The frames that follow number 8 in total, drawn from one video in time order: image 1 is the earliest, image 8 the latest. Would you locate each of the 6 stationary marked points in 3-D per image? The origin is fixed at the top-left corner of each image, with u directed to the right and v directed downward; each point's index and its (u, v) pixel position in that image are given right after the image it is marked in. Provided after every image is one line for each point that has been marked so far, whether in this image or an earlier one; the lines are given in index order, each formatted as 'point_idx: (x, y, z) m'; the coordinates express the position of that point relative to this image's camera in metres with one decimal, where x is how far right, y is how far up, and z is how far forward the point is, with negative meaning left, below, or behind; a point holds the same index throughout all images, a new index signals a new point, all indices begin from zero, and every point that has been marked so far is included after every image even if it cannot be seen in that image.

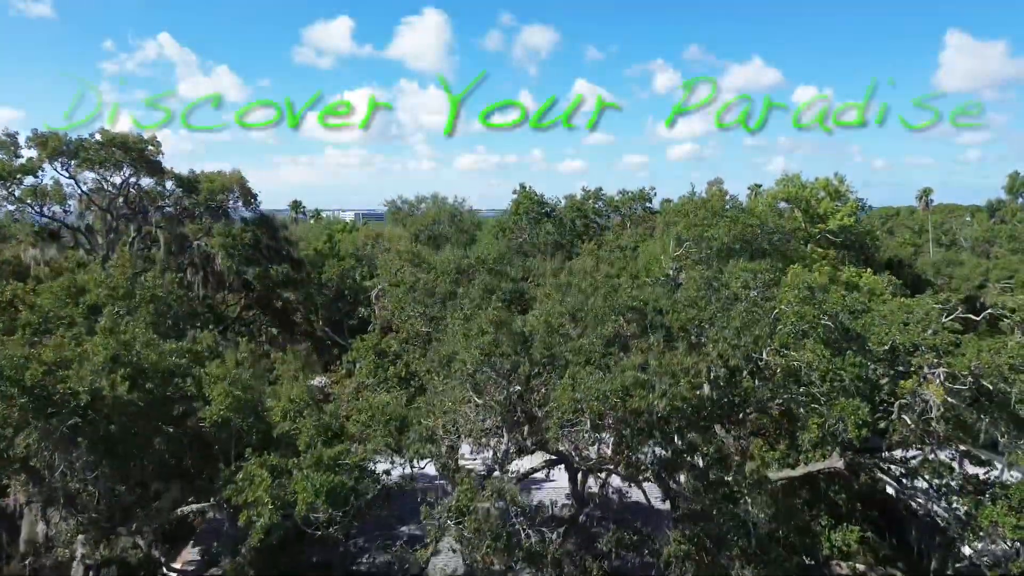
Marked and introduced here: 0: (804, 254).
0: (+18.9, +2.3, +17.8) m
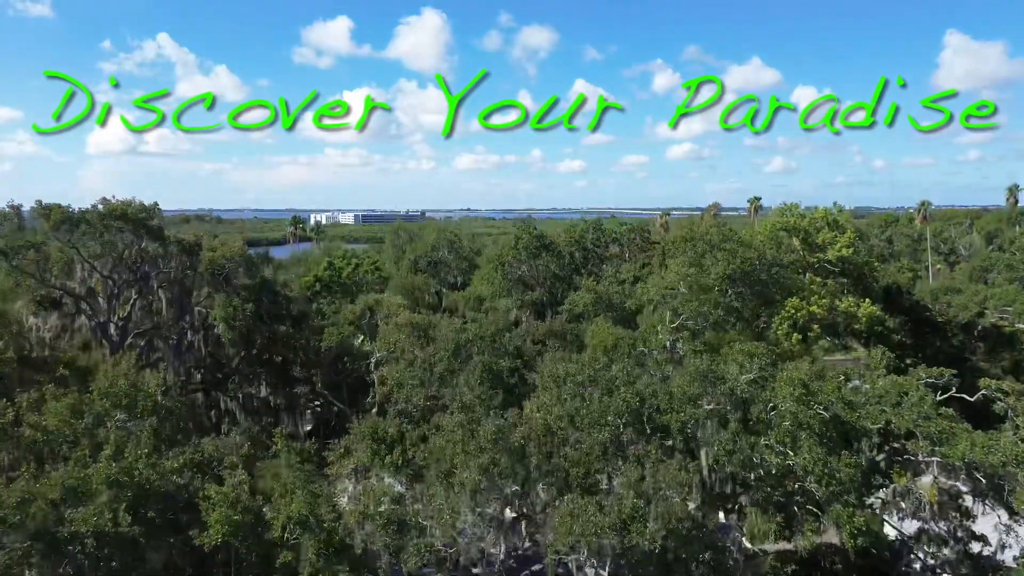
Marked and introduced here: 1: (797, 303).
0: (+18.9, +0.3, +17.8) m
1: (+17.3, -0.8, +16.7) m
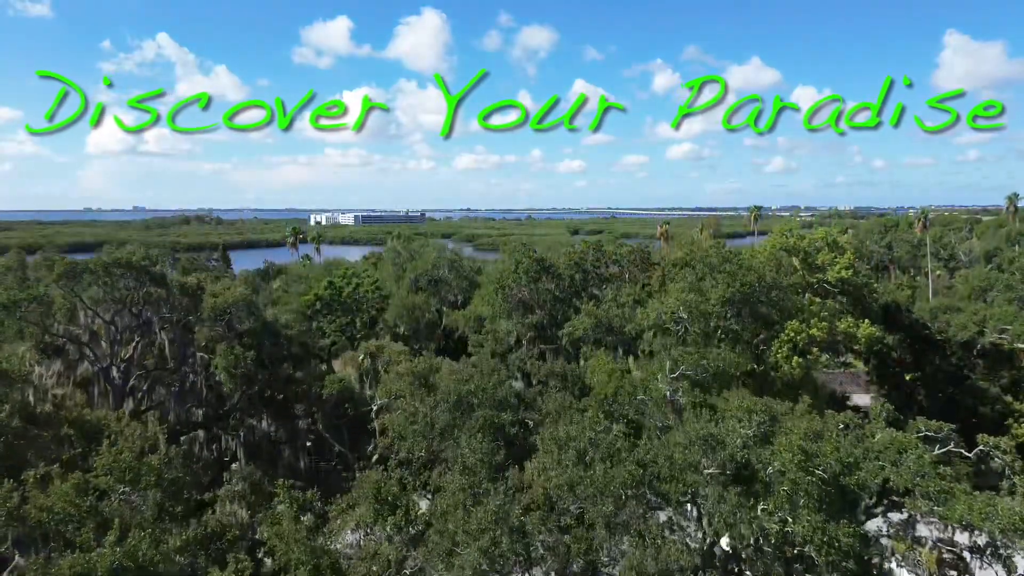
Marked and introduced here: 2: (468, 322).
0: (+18.9, -1.1, +17.9) m
1: (+17.3, -2.2, +16.7) m
2: (-3.1, -2.4, +19.3) m
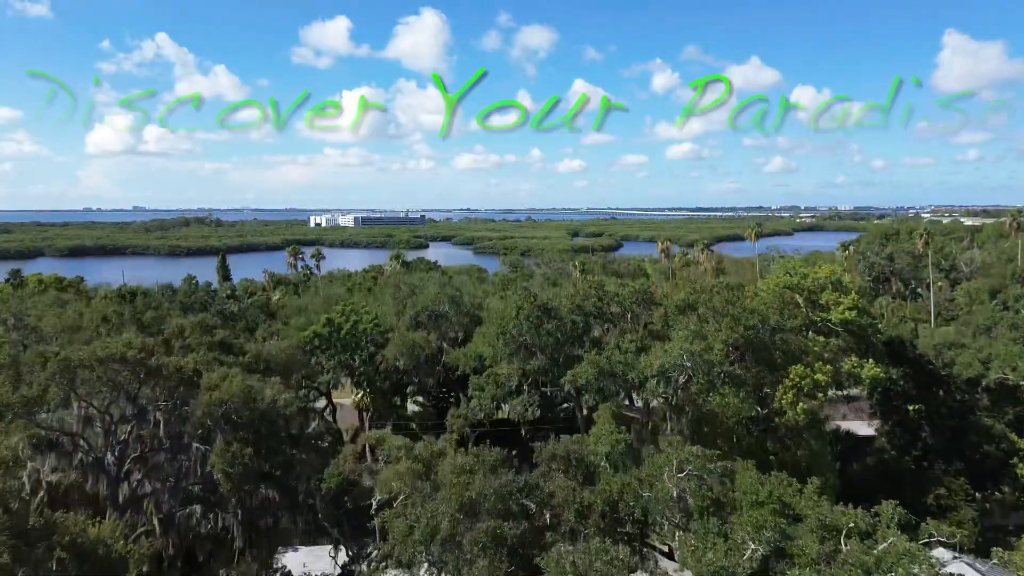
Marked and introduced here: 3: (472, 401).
0: (+19.0, -3.8, +17.7) m
1: (+17.4, -4.9, +16.6) m
2: (-3.1, -5.1, +19.1) m
3: (-2.6, -7.2, +17.5) m
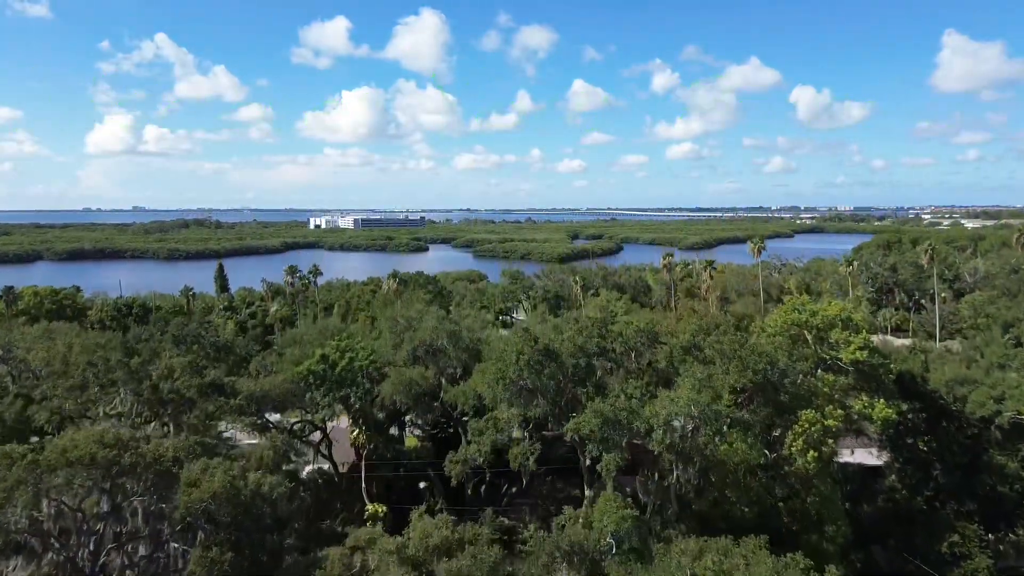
0: (+19.0, -6.3, +17.2) m
1: (+17.4, -7.4, +16.0) m
2: (-3.0, -7.7, +18.6) m
3: (-2.6, -9.7, +16.9) m
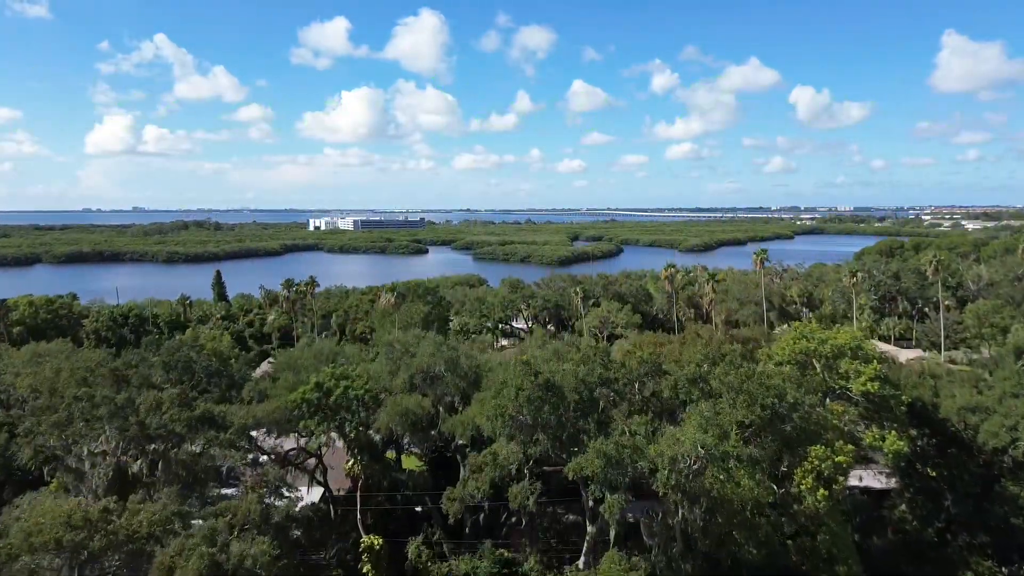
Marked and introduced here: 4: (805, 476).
0: (+19.0, -8.2, +16.6) m
1: (+17.4, -9.2, +15.5) m
2: (-3.1, -9.5, +18.1) m
3: (-2.6, -11.6, +16.4) m
4: (+16.5, -10.6, +15.5) m
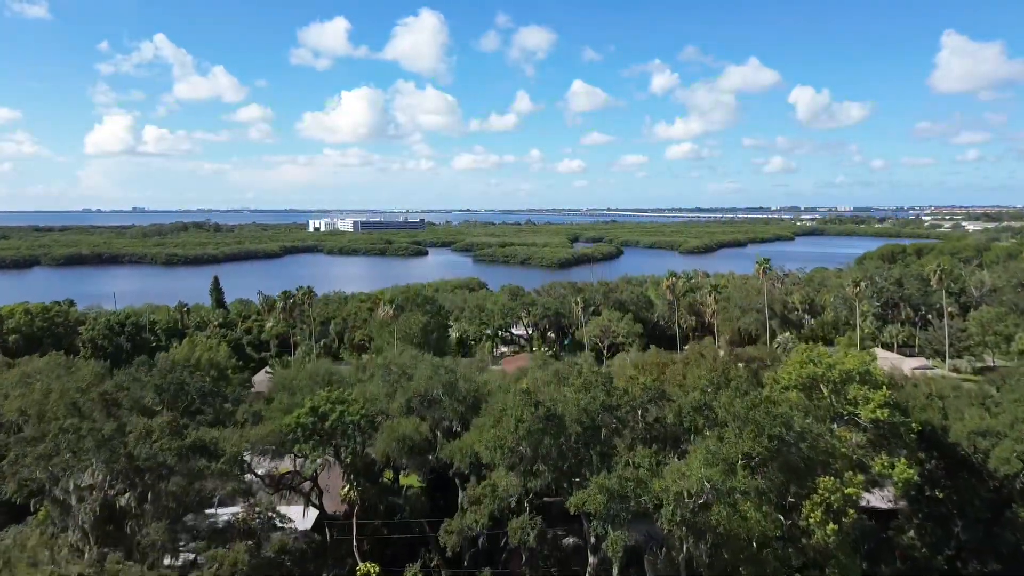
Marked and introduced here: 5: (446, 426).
0: (+18.9, -9.6, +16.2) m
1: (+17.3, -10.7, +15.0) m
2: (-3.1, -11.0, +17.6) m
3: (-2.6, -13.1, +15.9) m
4: (+16.4, -12.1, +15.0) m
5: (-4.7, -9.8, +19.6) m
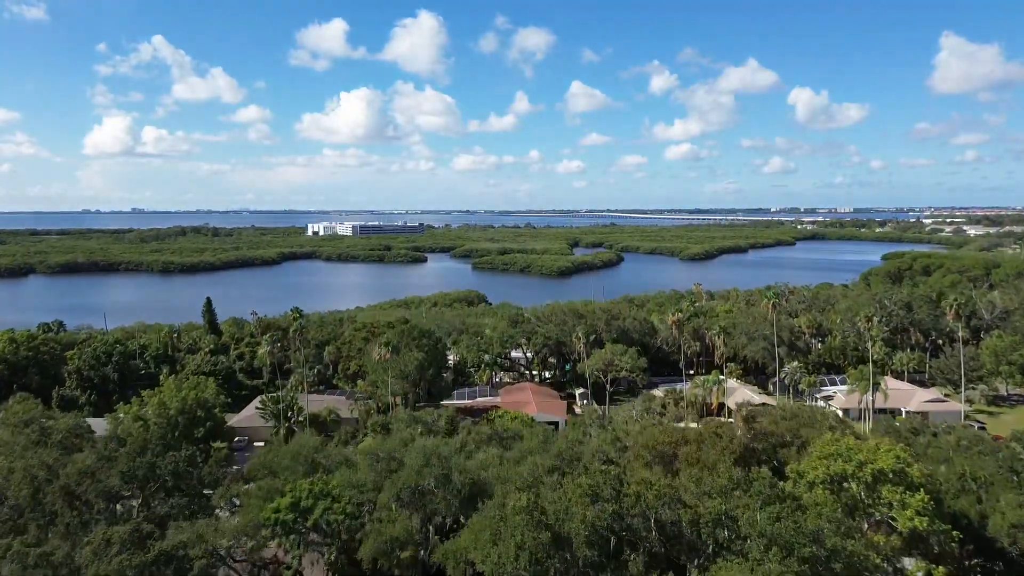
0: (+18.9, -14.8, +14.6) m
1: (+17.3, -15.9, +13.4) m
2: (-3.1, -16.3, +16.0) m
3: (-2.7, -18.4, +14.3) m
4: (+16.4, -17.3, +13.5) m
5: (-4.7, -15.0, +18.0) m
